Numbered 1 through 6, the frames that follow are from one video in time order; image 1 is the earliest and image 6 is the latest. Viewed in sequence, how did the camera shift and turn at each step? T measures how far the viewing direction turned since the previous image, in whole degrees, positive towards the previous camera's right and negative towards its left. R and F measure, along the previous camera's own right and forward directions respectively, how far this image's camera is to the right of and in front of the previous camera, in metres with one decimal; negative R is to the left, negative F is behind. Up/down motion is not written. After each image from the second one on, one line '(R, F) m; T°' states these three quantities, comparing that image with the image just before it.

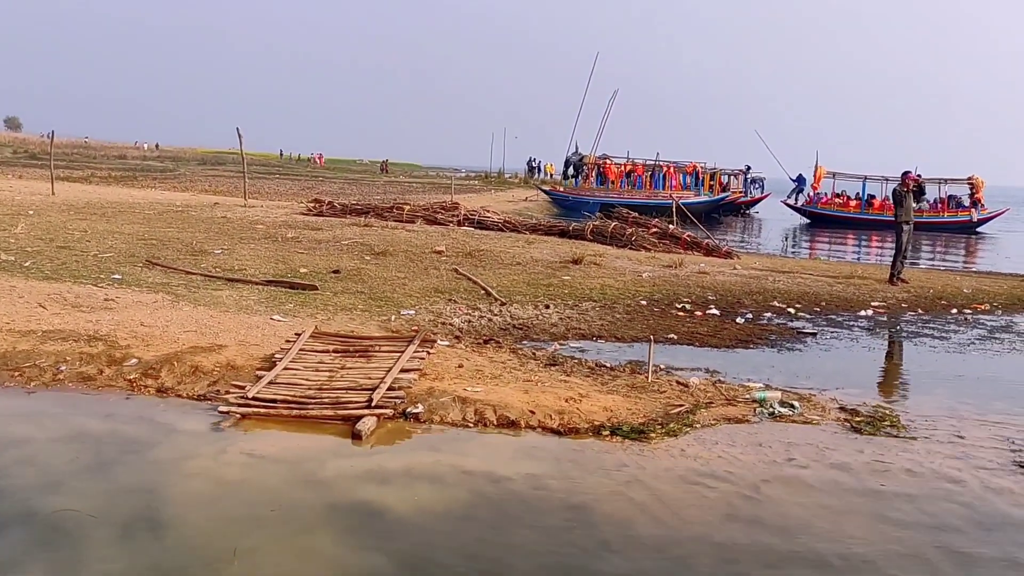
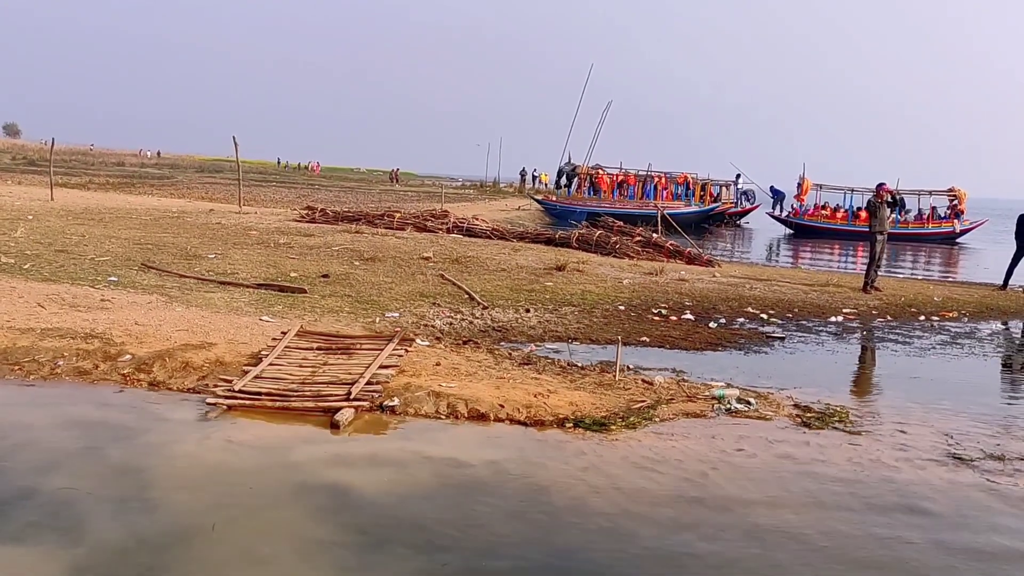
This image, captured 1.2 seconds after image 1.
(+0.3, -0.5) m; 0°
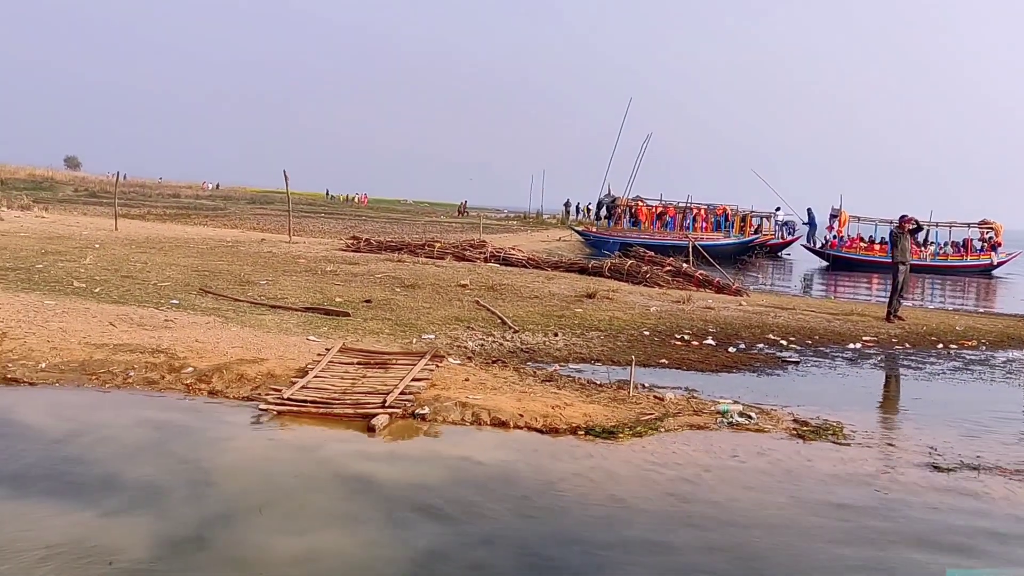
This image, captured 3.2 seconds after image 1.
(+0.3, -0.8) m; -3°
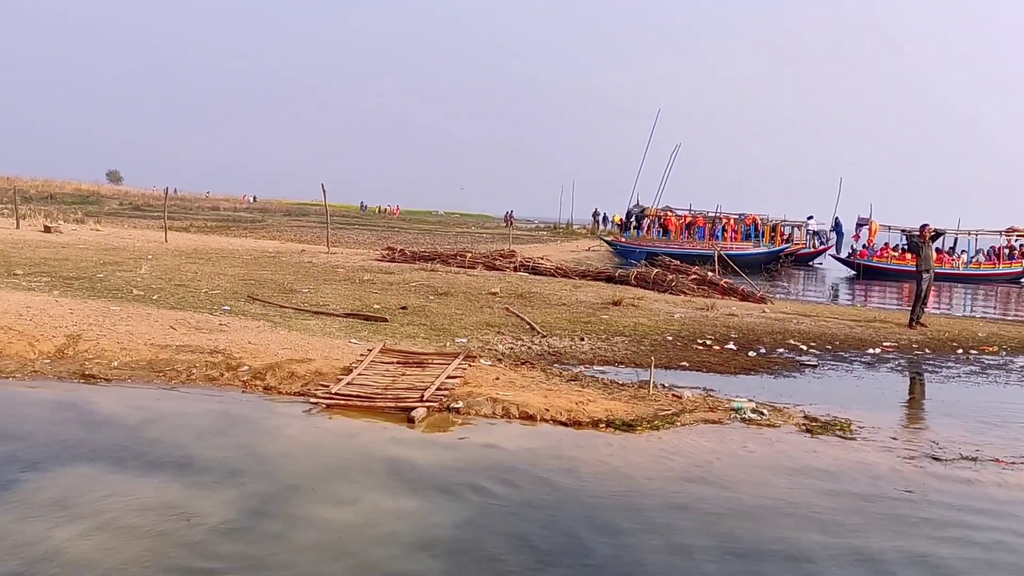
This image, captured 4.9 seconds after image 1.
(+0.1, -0.7) m; -2°
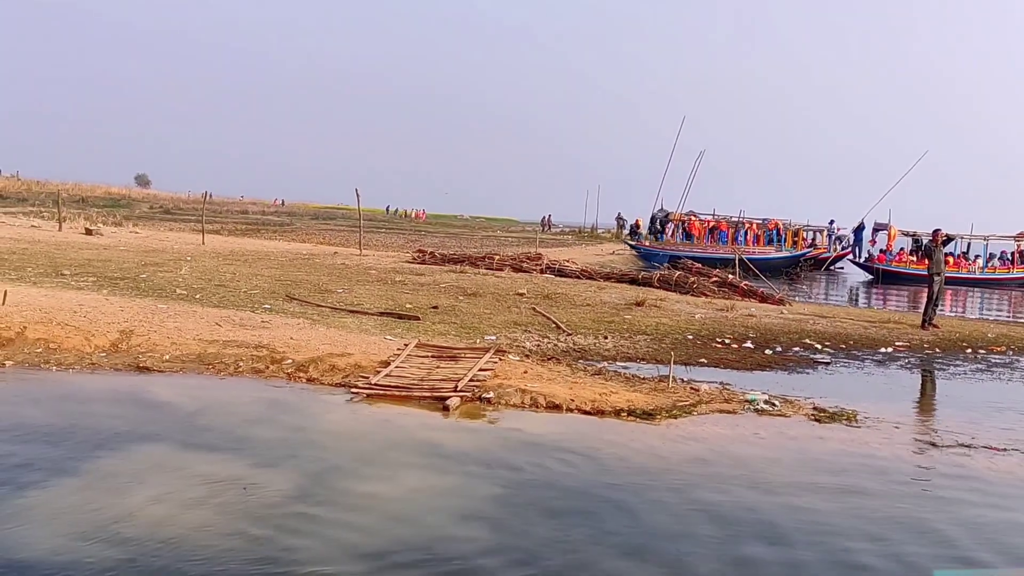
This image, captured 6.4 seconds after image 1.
(-0.1, -0.7) m; -2°
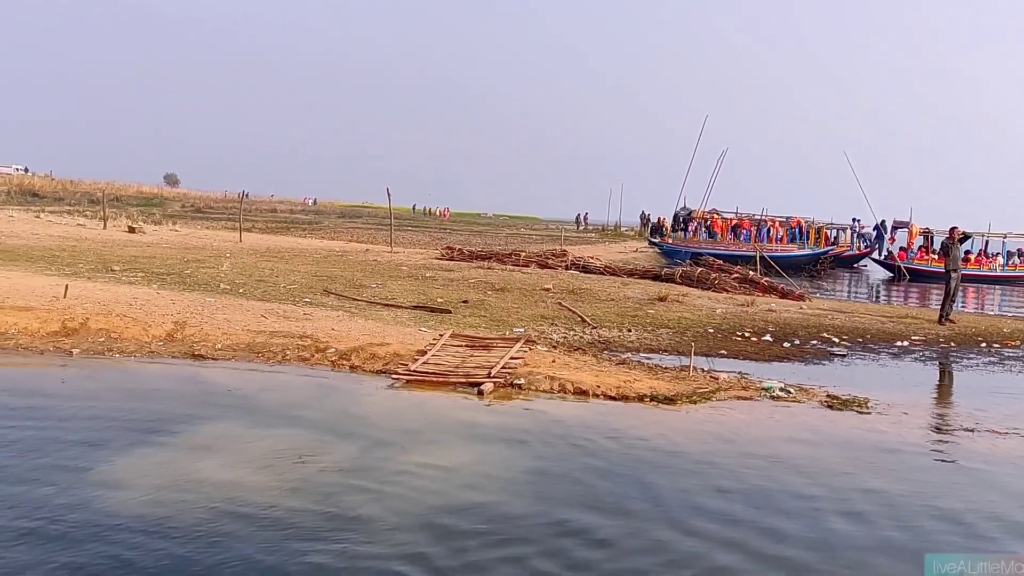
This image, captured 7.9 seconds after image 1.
(-0.1, -0.7) m; -2°
